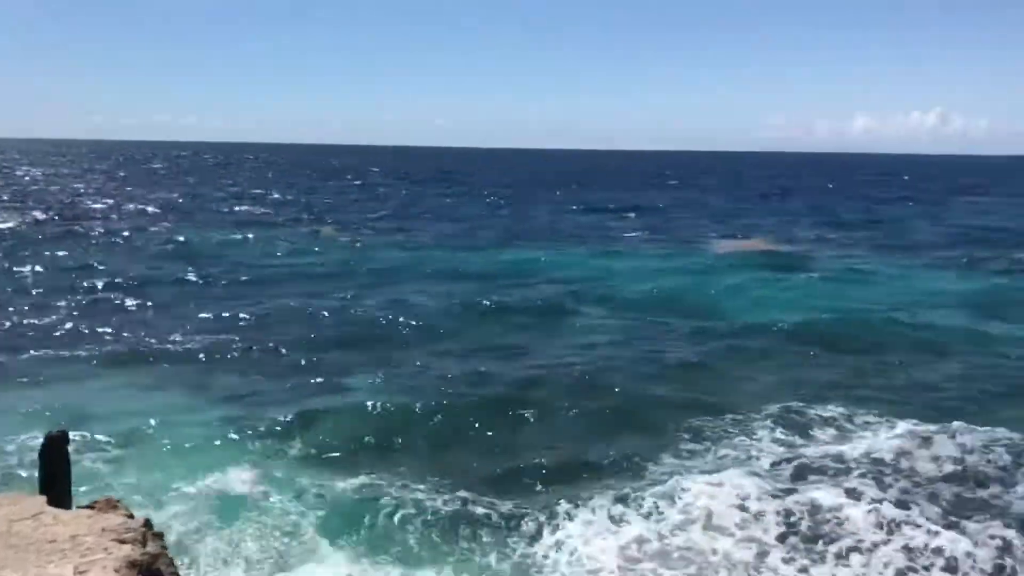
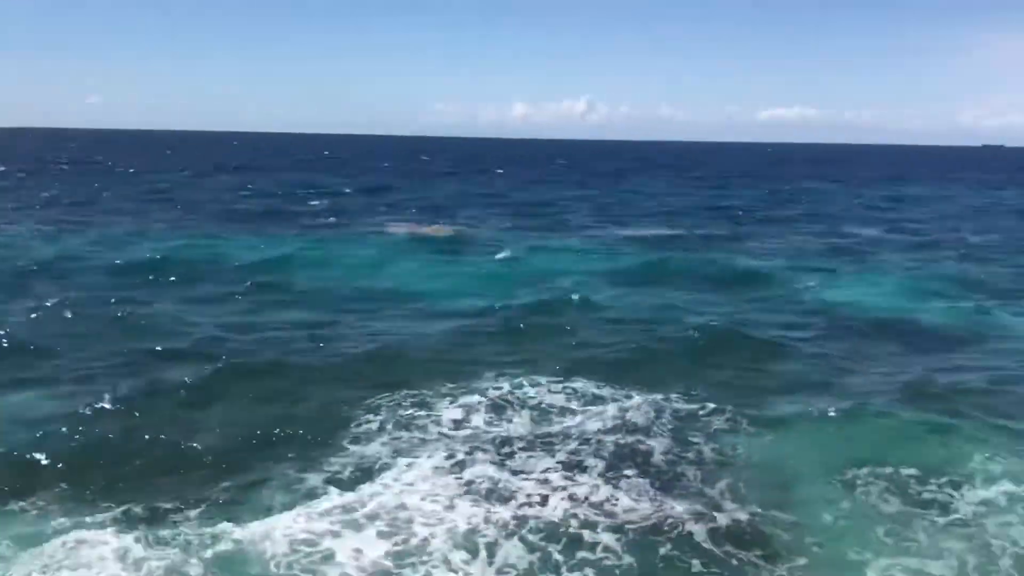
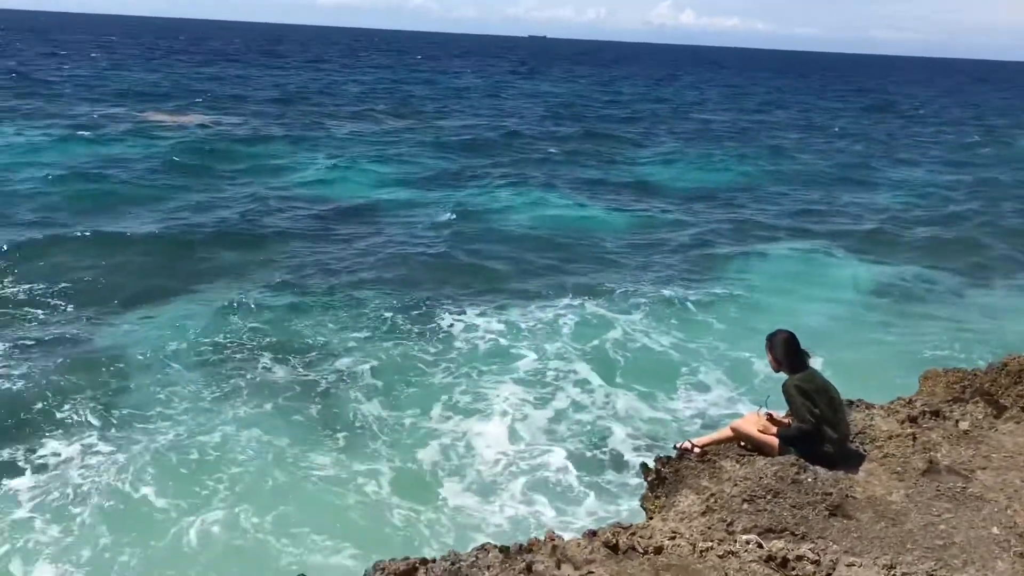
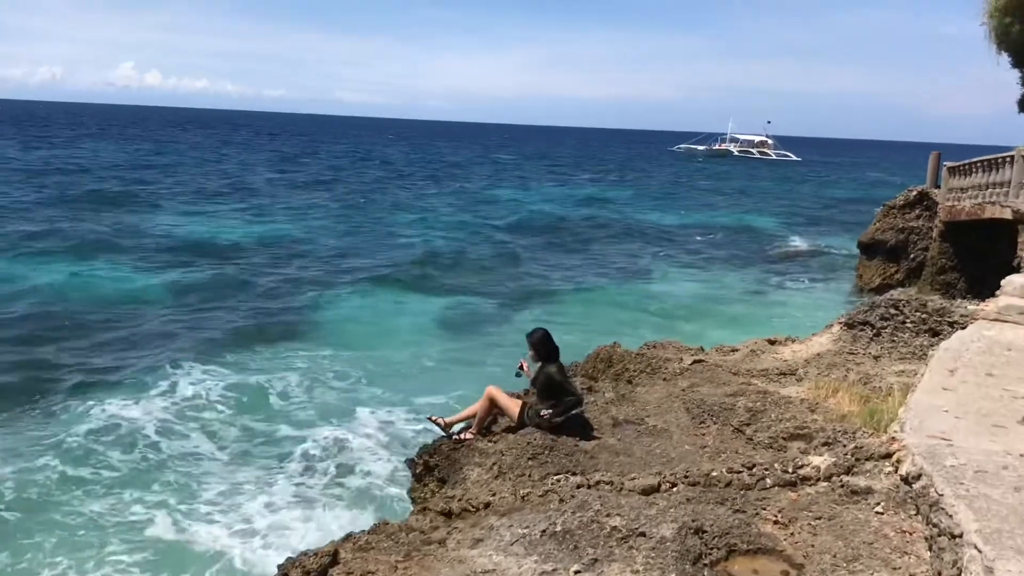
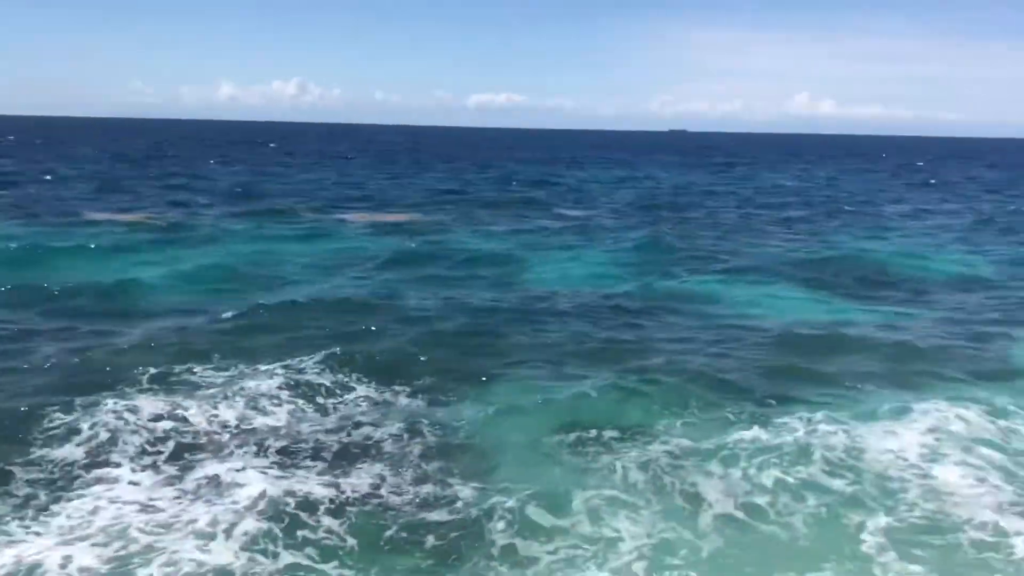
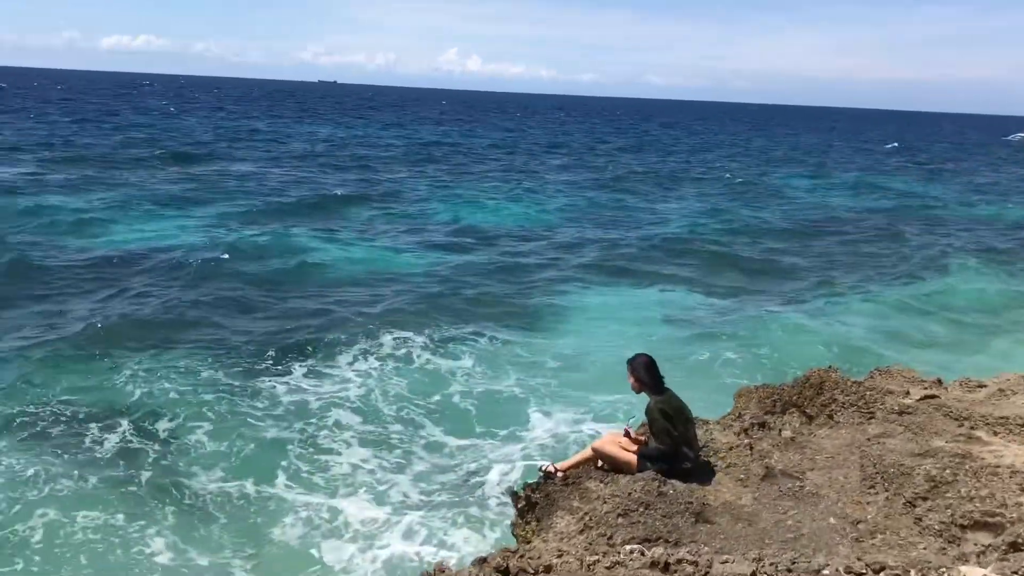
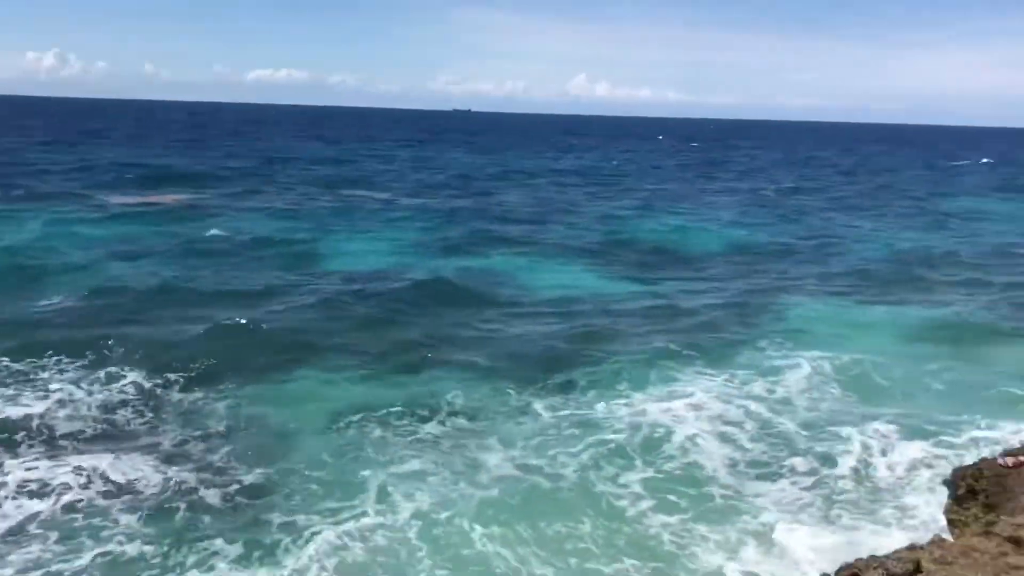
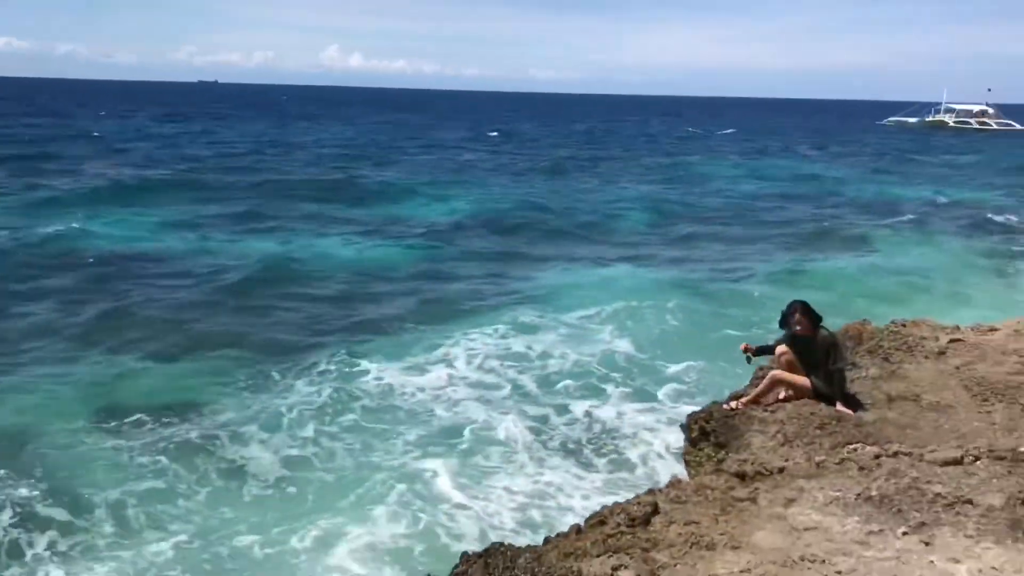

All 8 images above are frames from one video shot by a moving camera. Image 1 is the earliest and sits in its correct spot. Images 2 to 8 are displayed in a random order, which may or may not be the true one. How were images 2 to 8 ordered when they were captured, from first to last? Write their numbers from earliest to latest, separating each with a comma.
2, 5, 7, 8, 4, 6, 3
